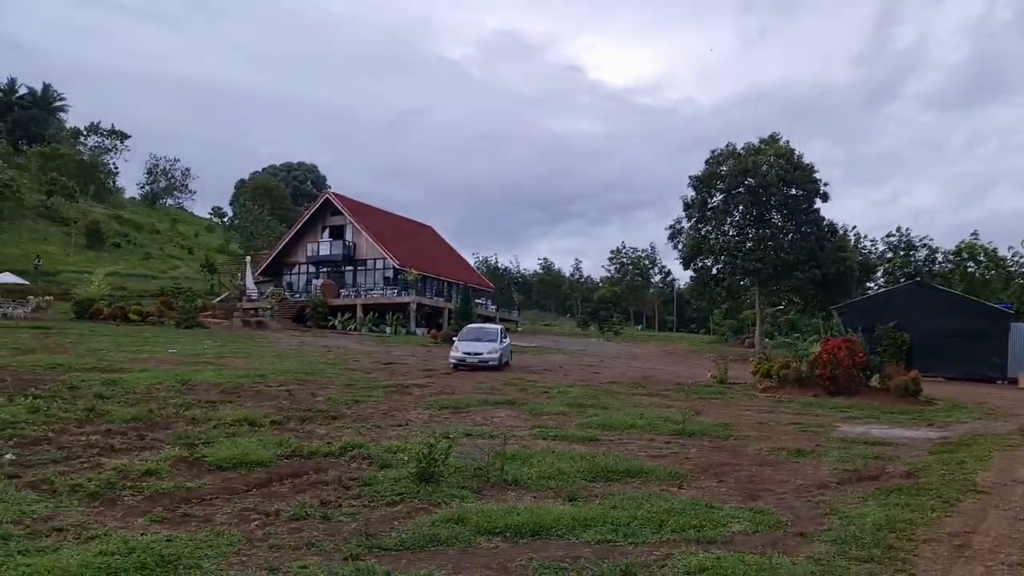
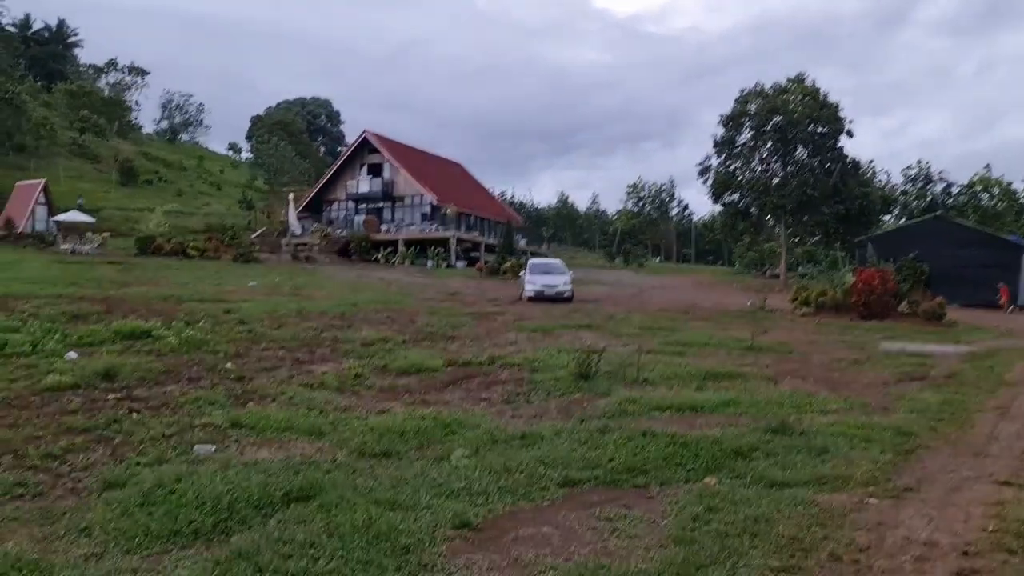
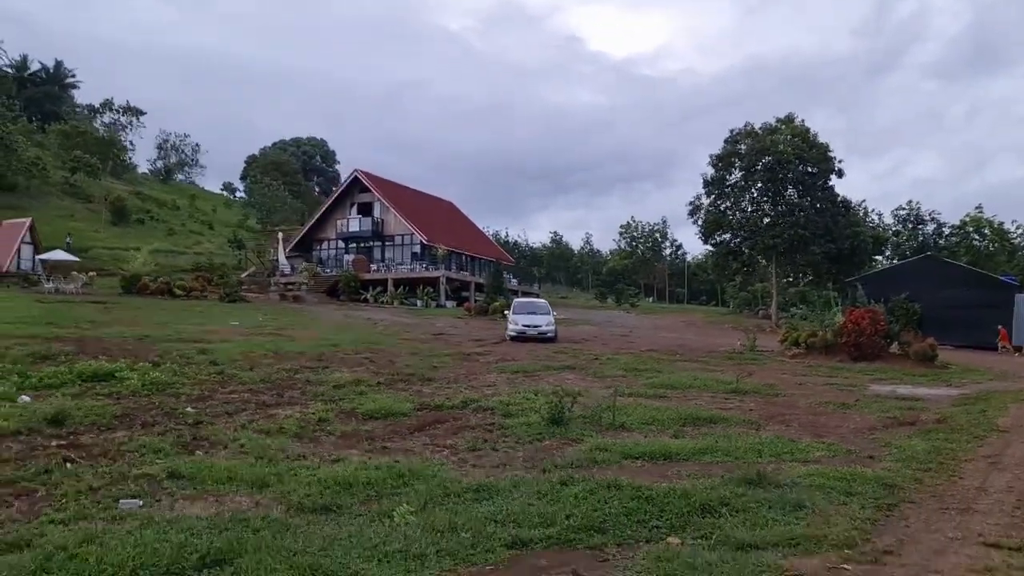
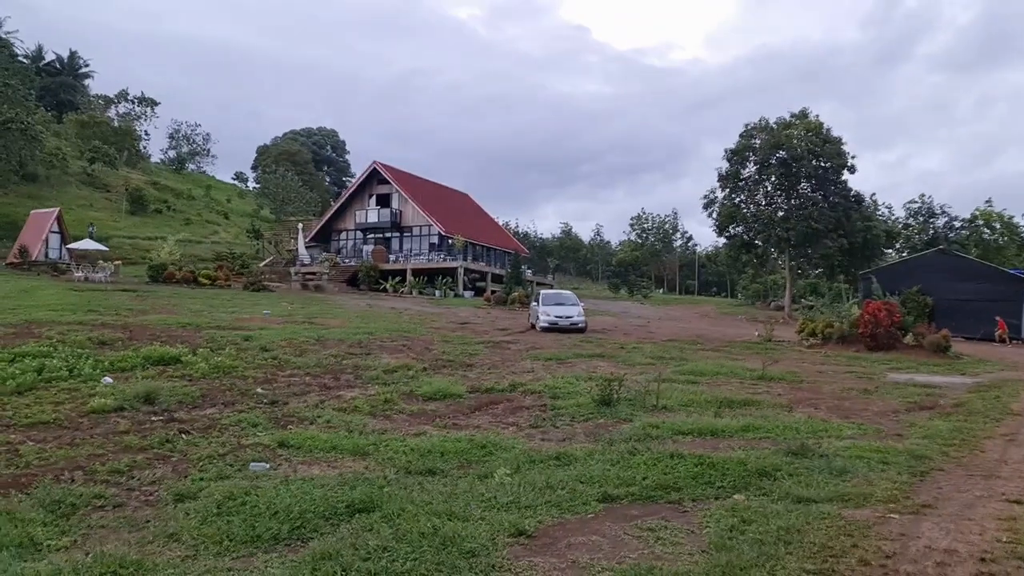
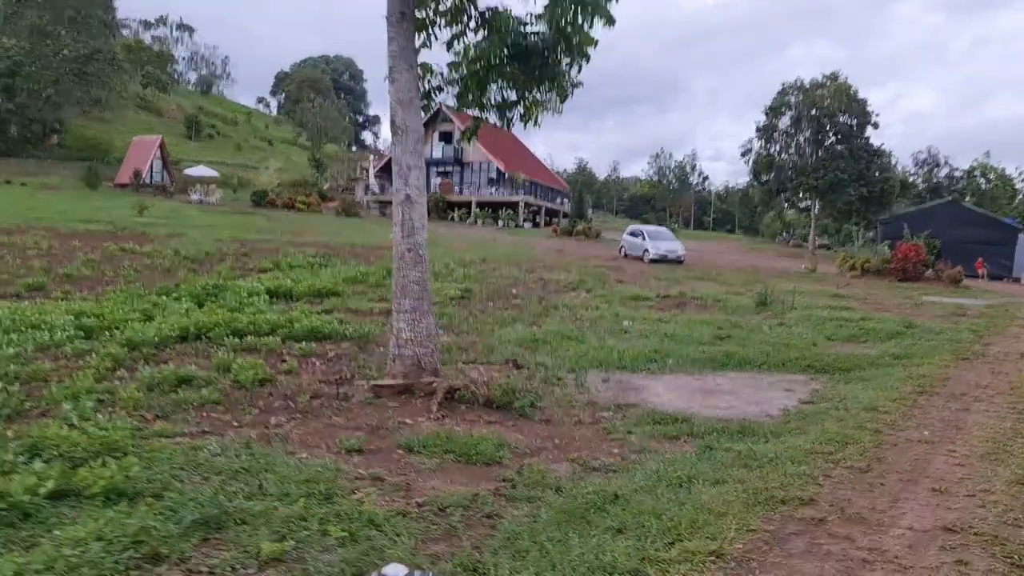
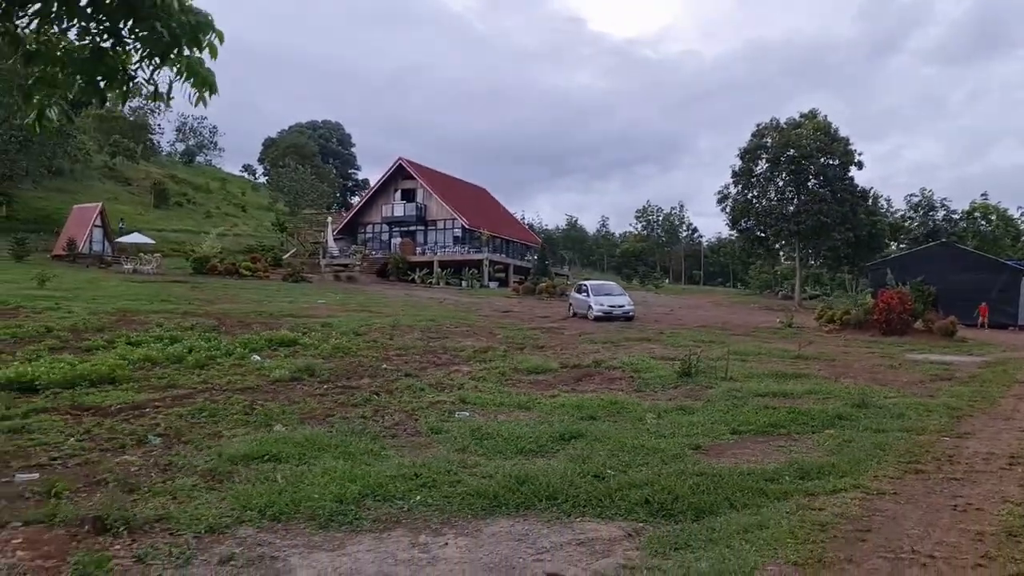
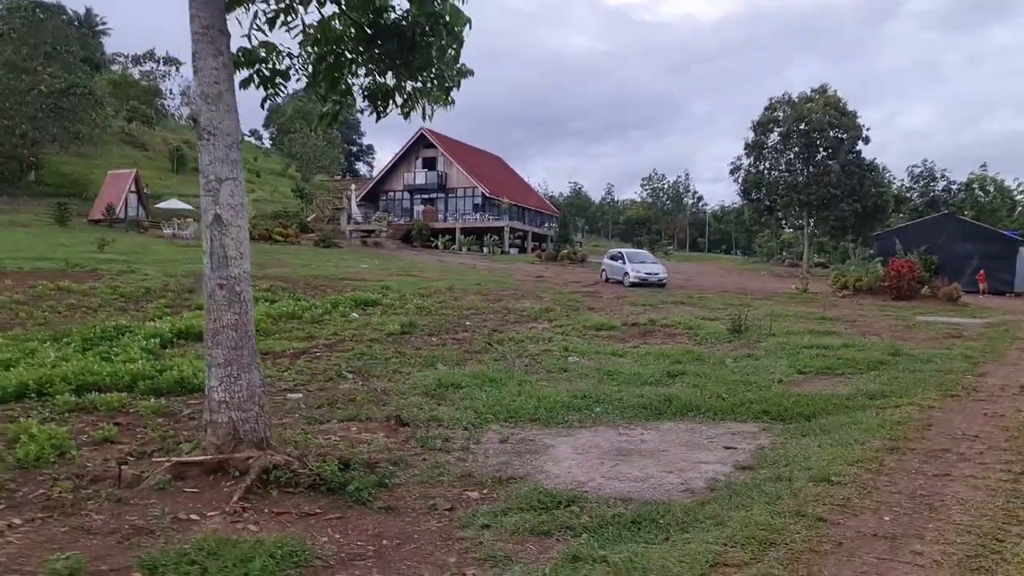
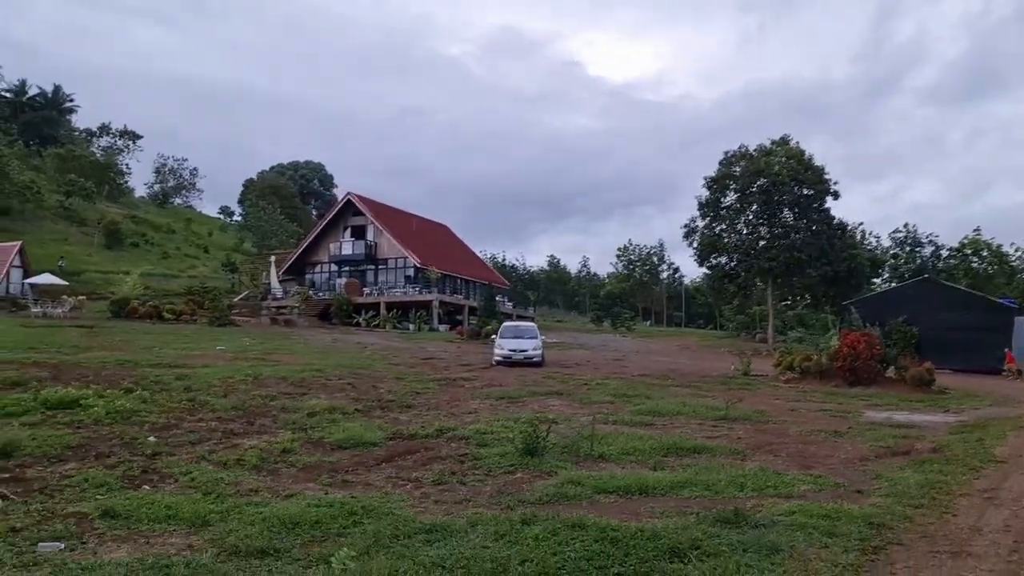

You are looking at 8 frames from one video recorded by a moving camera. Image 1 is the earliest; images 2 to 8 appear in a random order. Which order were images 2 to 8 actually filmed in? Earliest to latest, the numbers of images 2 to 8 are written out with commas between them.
8, 3, 2, 4, 6, 7, 5
